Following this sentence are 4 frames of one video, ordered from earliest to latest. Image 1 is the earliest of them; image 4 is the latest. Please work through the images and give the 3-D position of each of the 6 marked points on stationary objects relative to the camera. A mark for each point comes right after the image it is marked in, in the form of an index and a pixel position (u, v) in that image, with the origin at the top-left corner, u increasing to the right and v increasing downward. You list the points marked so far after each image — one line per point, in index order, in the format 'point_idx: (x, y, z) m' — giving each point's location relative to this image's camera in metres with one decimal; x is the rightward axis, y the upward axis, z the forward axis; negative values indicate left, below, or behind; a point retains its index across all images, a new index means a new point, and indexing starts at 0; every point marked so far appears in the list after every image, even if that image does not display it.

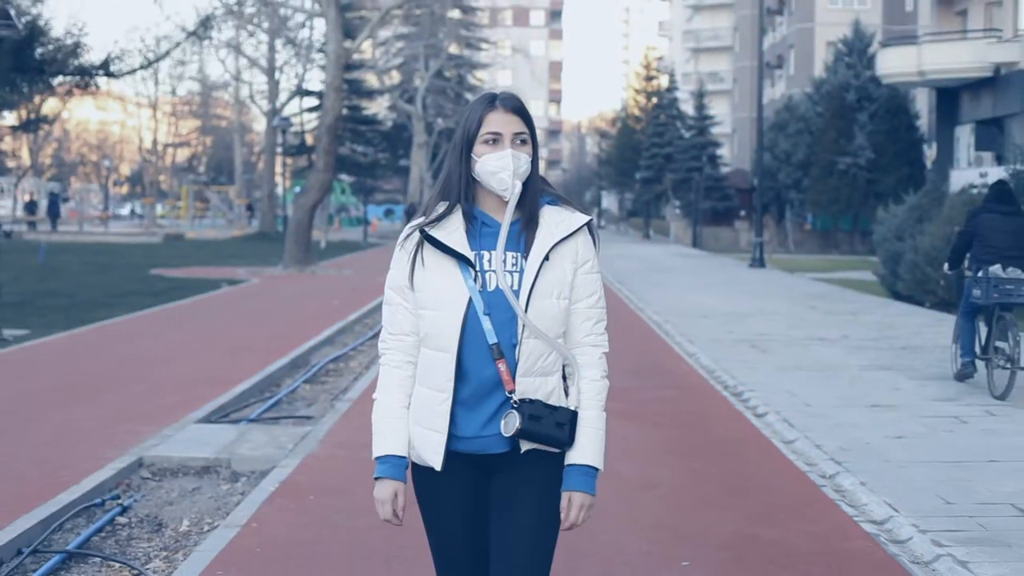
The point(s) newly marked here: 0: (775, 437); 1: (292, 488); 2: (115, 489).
0: (+2.0, -1.1, +10.2) m
1: (-1.3, -1.2, +8.2) m
2: (-2.5, -1.3, +8.4) m
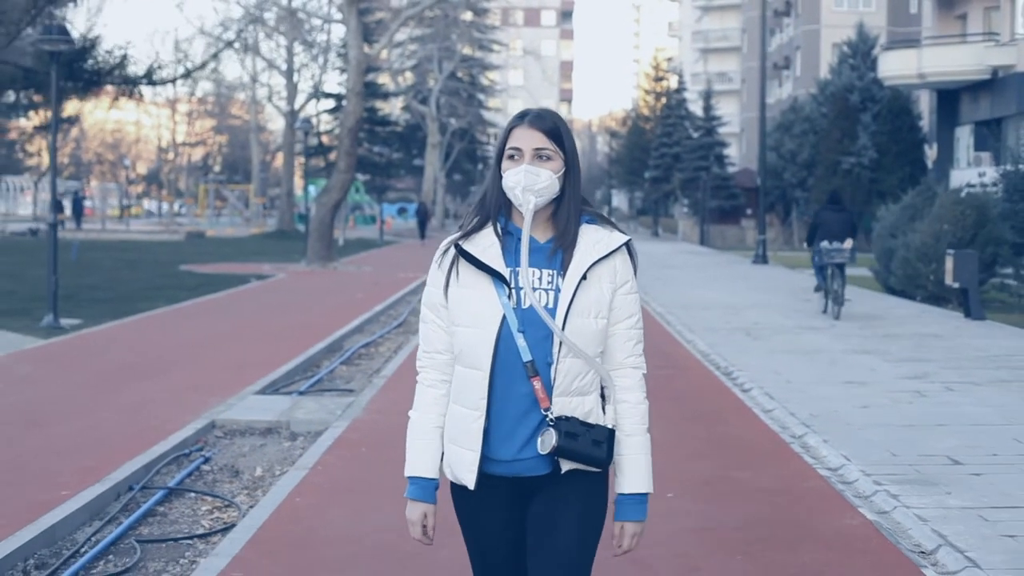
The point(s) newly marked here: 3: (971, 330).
0: (+2.2, -1.0, +11.7) m
1: (-1.2, -1.1, +9.8) m
2: (-2.4, -1.2, +10.0) m
3: (+6.5, -0.6, +18.8) m
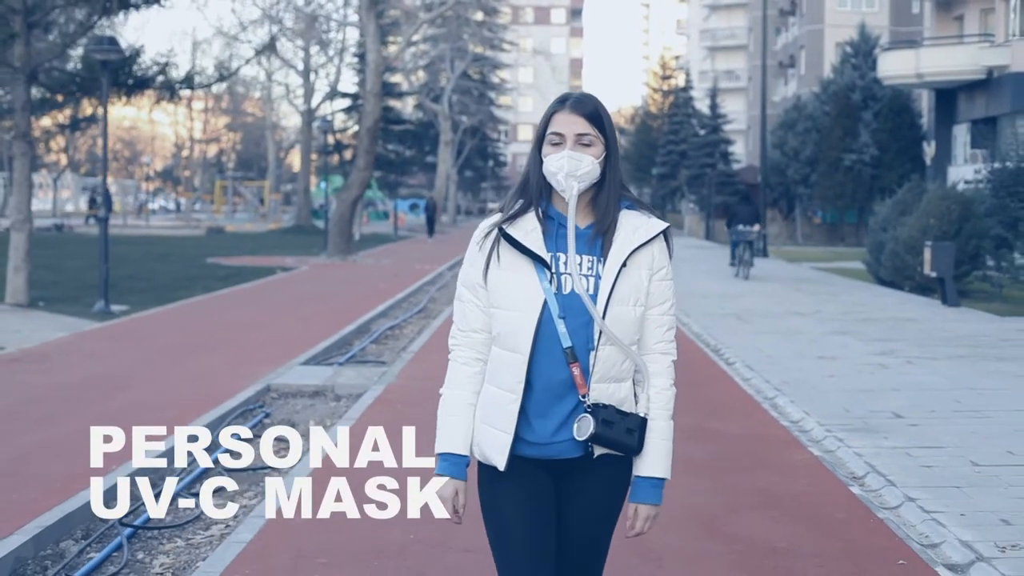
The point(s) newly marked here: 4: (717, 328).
0: (+2.3, -0.9, +13.4) m
1: (-1.1, -1.0, +11.5) m
2: (-2.3, -1.0, +11.7) m
3: (+6.7, -0.4, +20.4) m
4: (+2.8, -0.6, +18.2) m
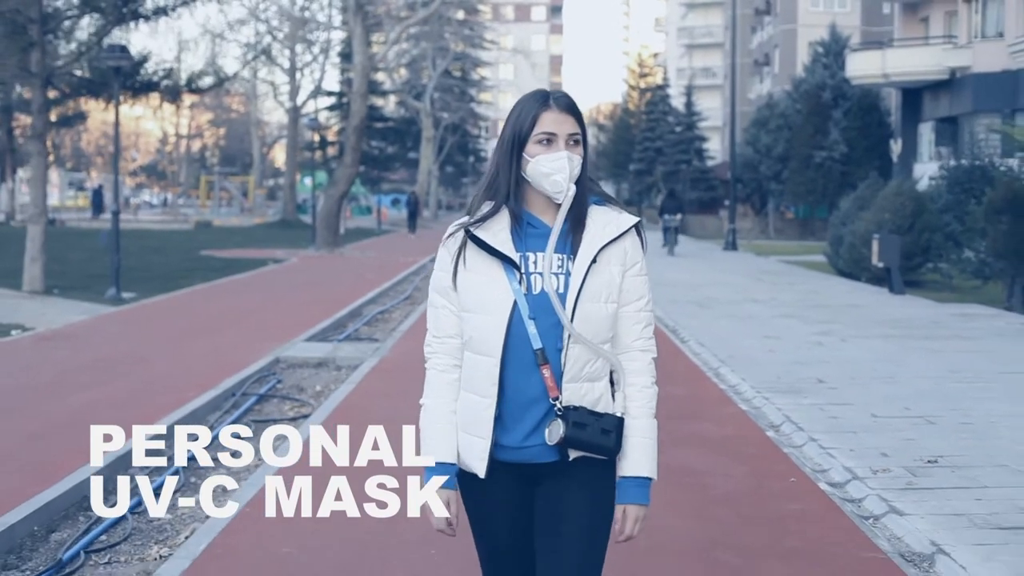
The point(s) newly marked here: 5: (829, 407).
0: (+2.0, -0.7, +15.2) m
1: (-1.3, -0.8, +13.2) m
2: (-2.5, -0.9, +13.4) m
3: (+6.4, -0.2, +22.3) m
4: (+2.5, -0.4, +20.0) m
5: (+2.6, -1.0, +11.0) m
